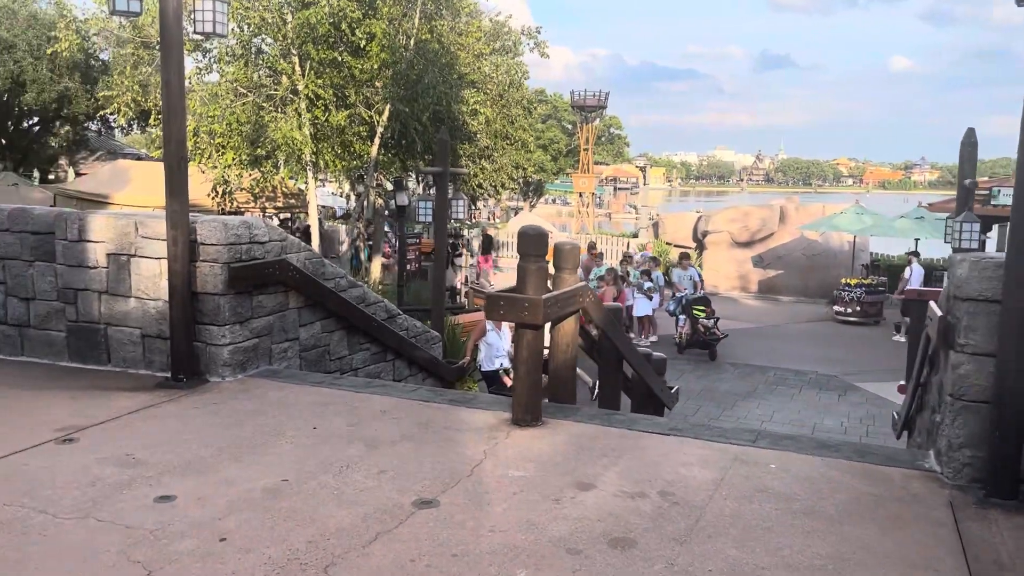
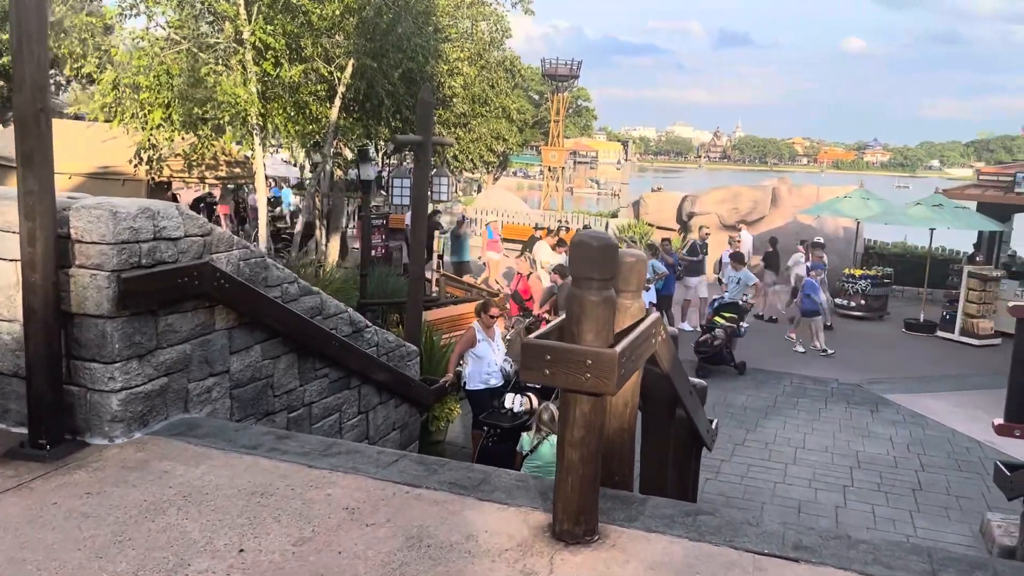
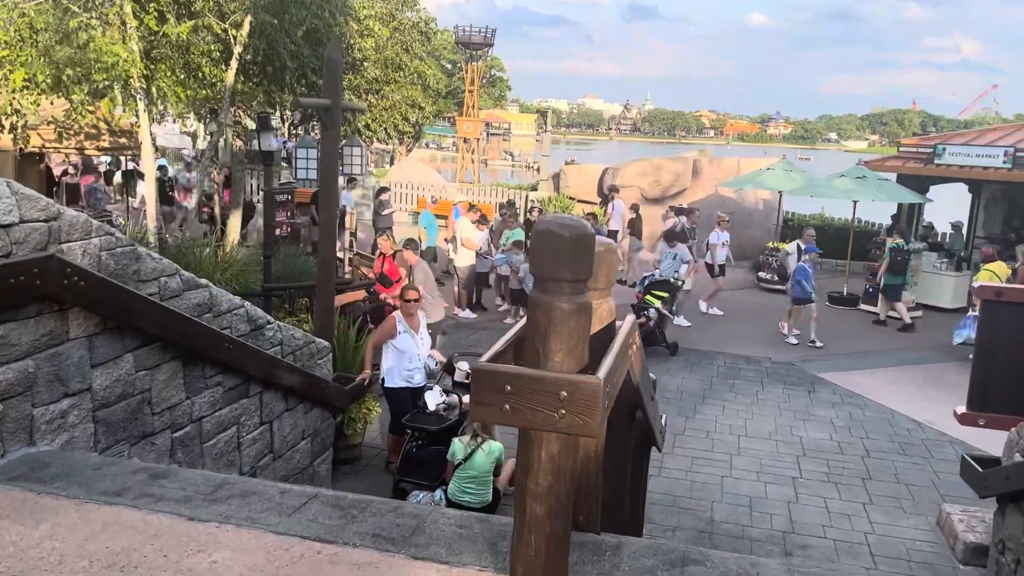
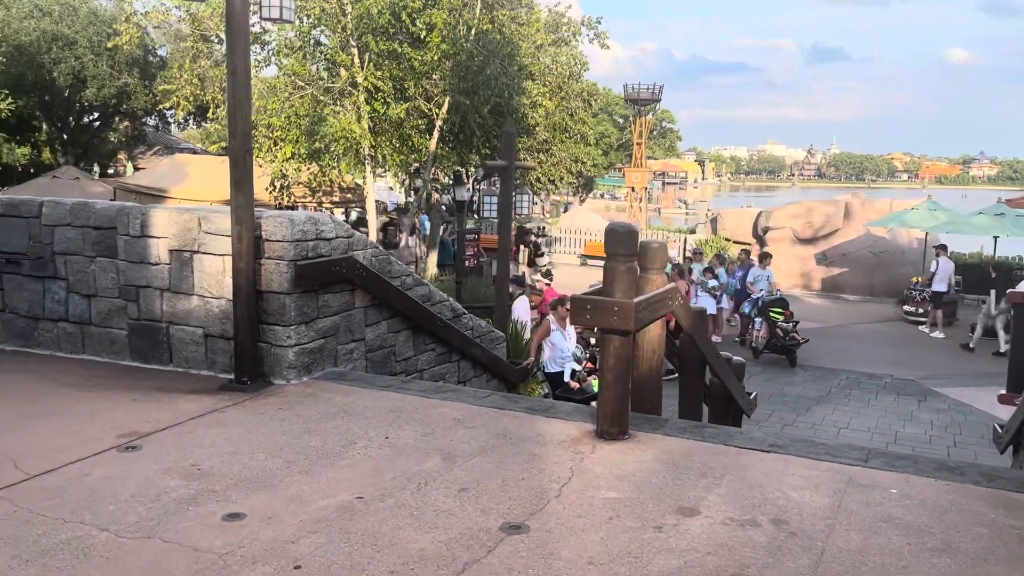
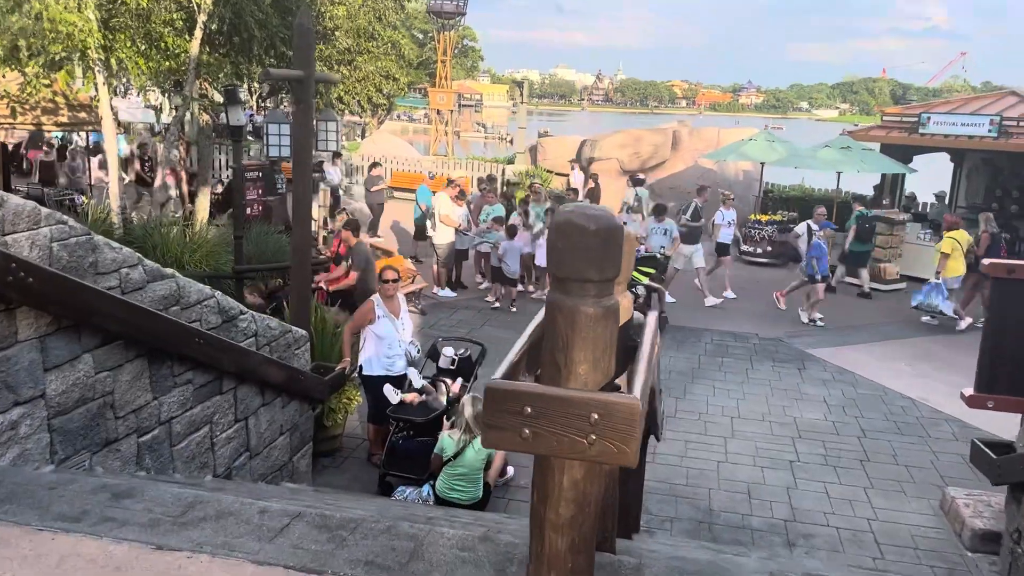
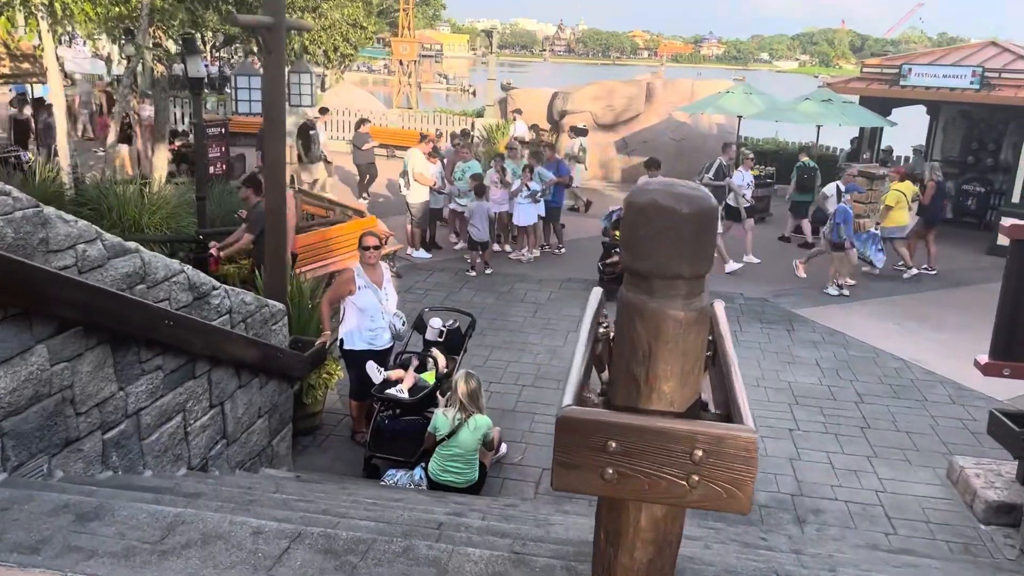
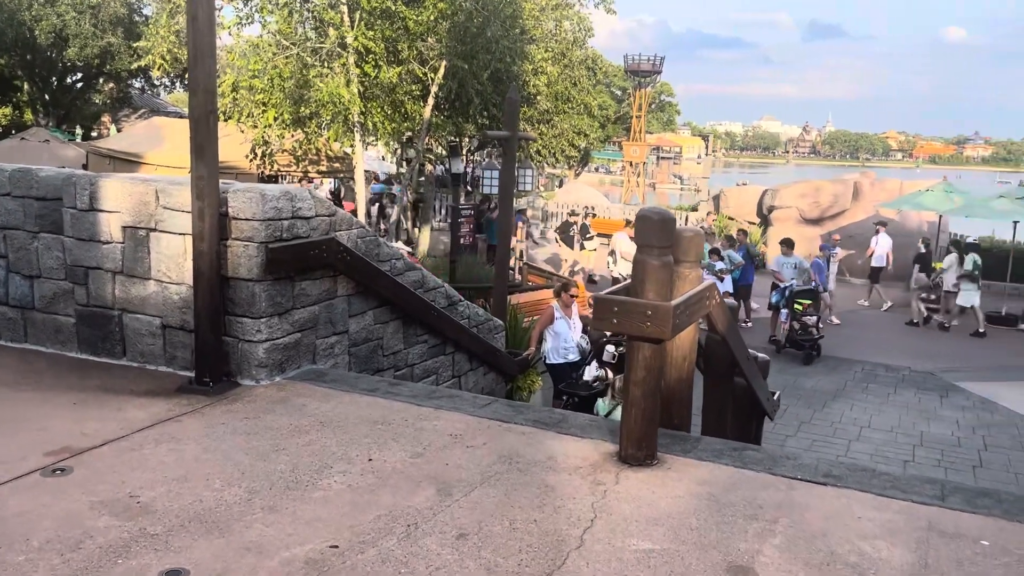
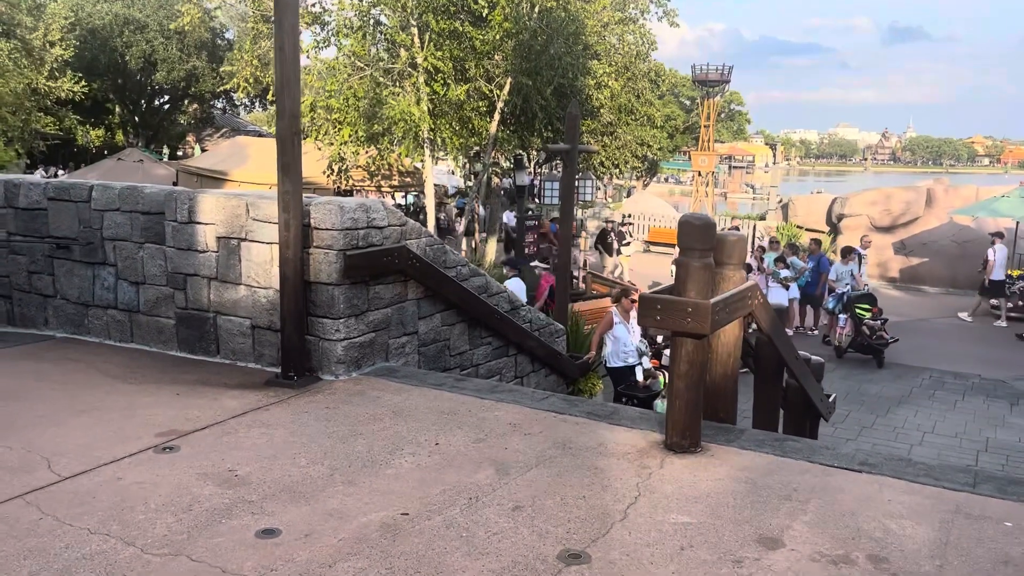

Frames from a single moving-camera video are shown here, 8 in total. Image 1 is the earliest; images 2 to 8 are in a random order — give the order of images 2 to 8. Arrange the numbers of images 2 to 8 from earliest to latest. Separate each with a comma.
4, 8, 7, 2, 3, 5, 6
